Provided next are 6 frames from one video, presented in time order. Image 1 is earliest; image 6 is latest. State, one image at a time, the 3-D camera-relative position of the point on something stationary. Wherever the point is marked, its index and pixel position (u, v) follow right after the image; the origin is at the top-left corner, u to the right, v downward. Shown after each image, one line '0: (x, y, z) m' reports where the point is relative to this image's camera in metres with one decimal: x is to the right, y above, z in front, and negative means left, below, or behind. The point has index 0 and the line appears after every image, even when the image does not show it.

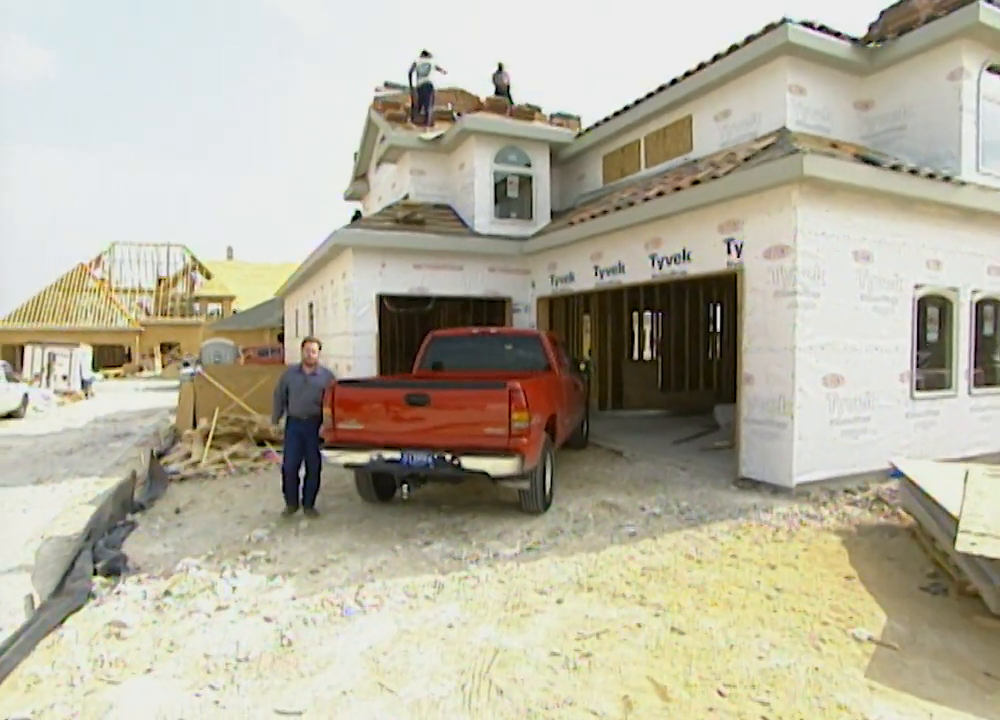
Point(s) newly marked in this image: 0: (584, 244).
0: (+1.4, +1.9, +11.2) m
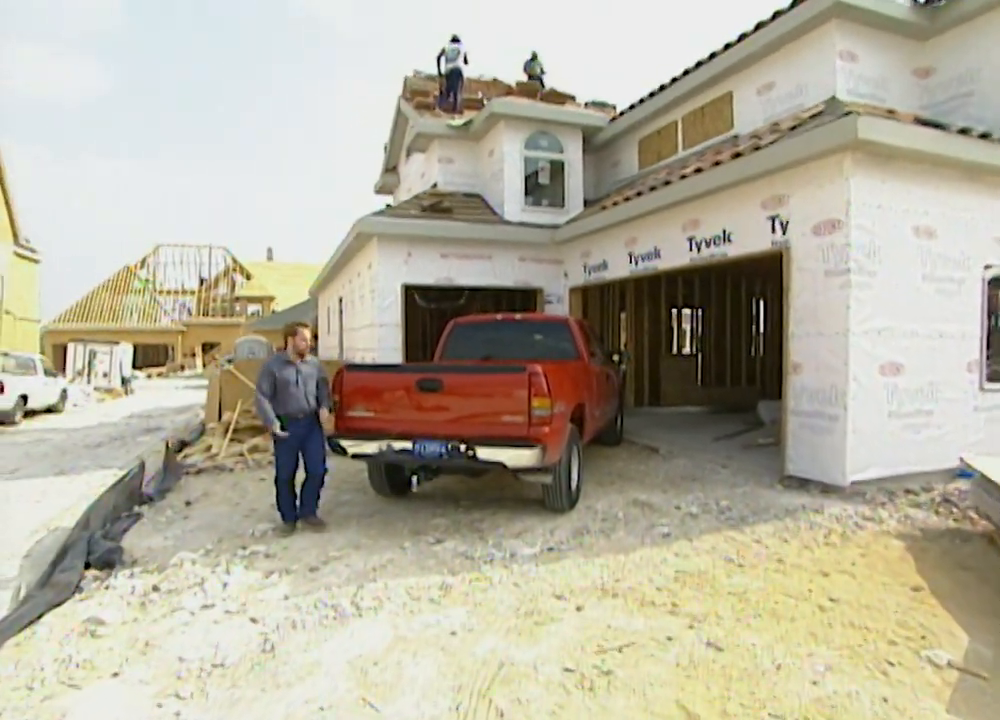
0: (+1.8, +2.0, +10.6) m
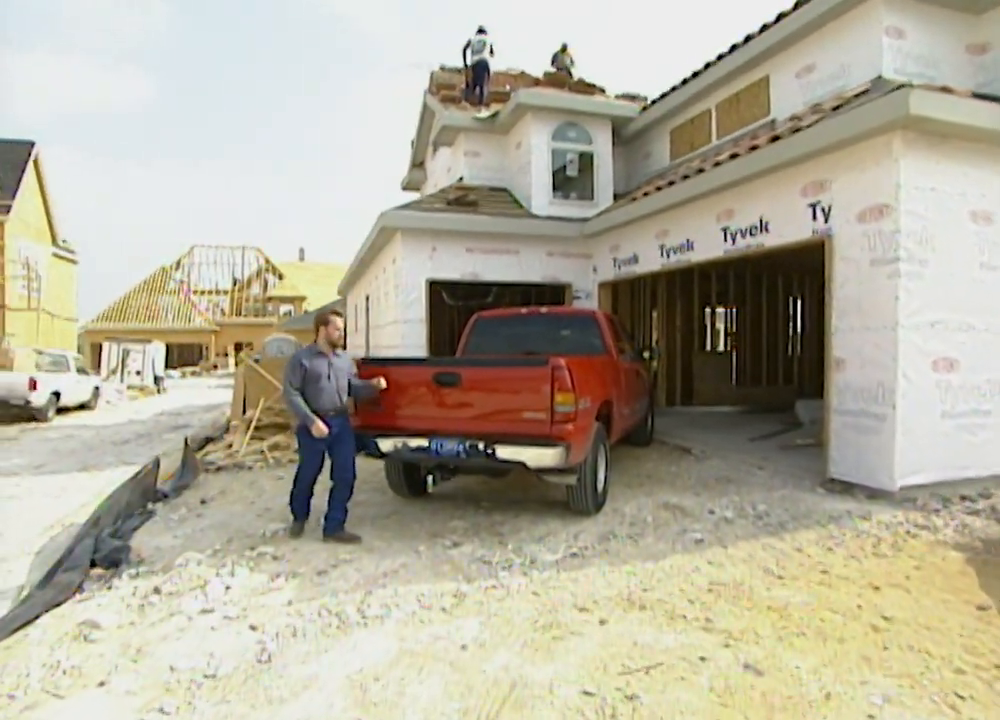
0: (+2.2, +2.1, +10.2) m
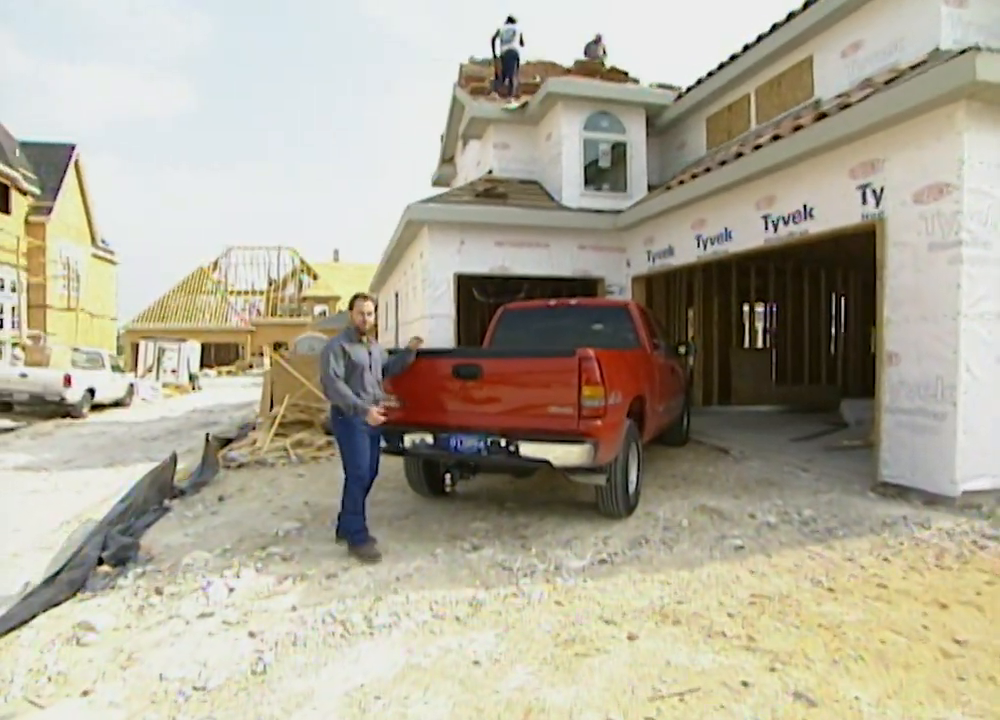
0: (+2.6, +2.1, +9.8) m
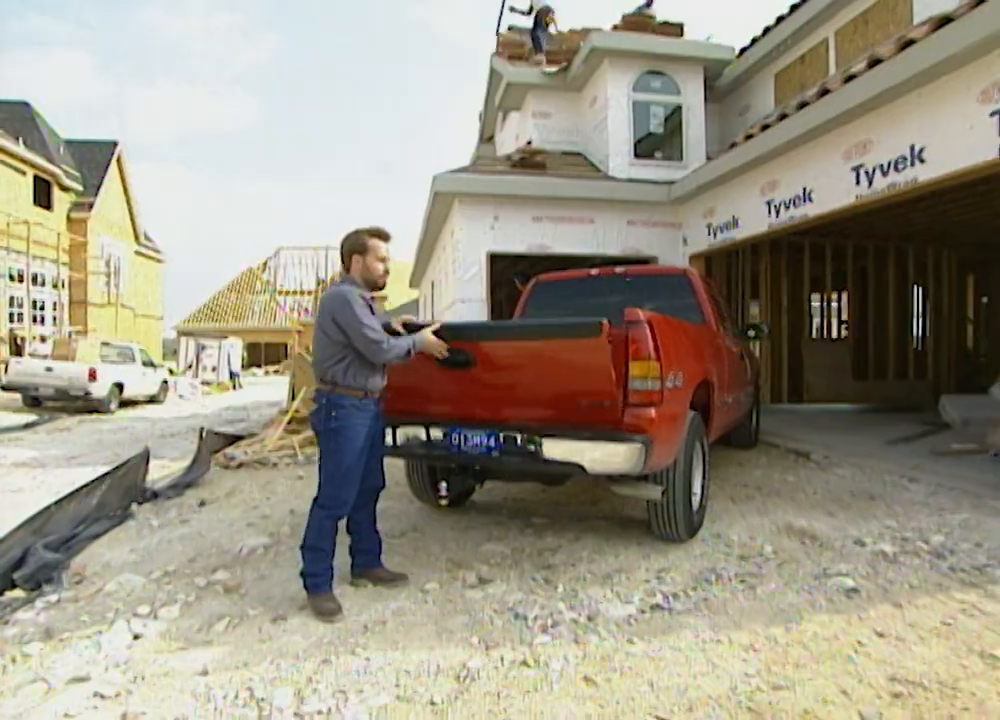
0: (+3.1, +2.3, +8.4) m
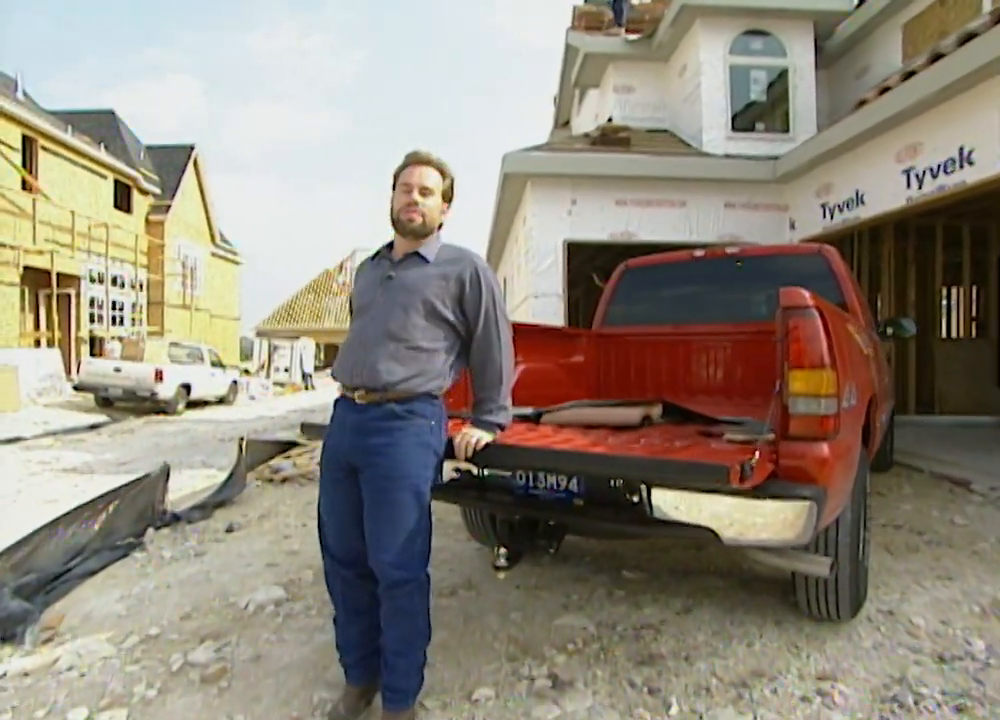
0: (+3.9, +2.2, +6.9) m
